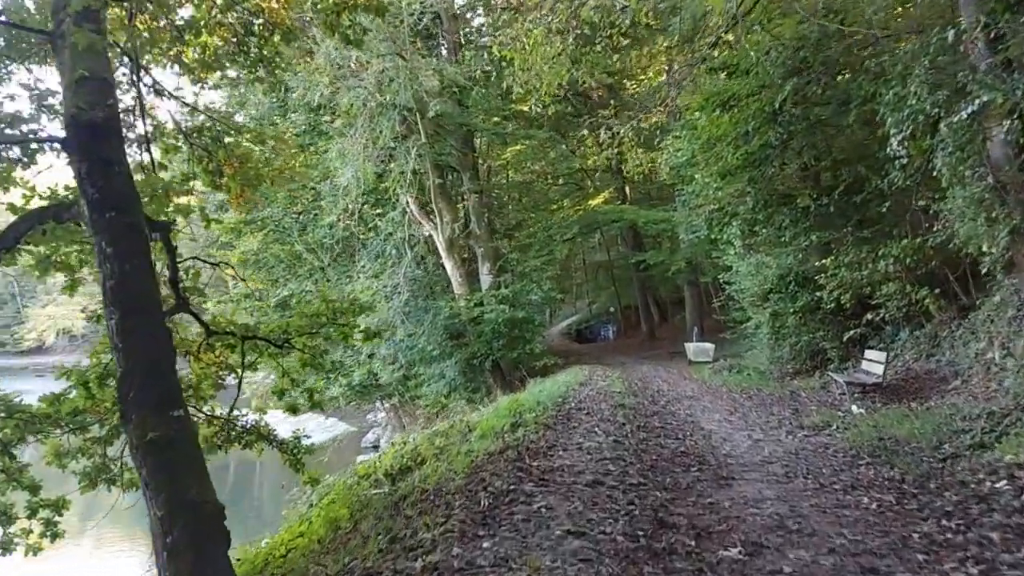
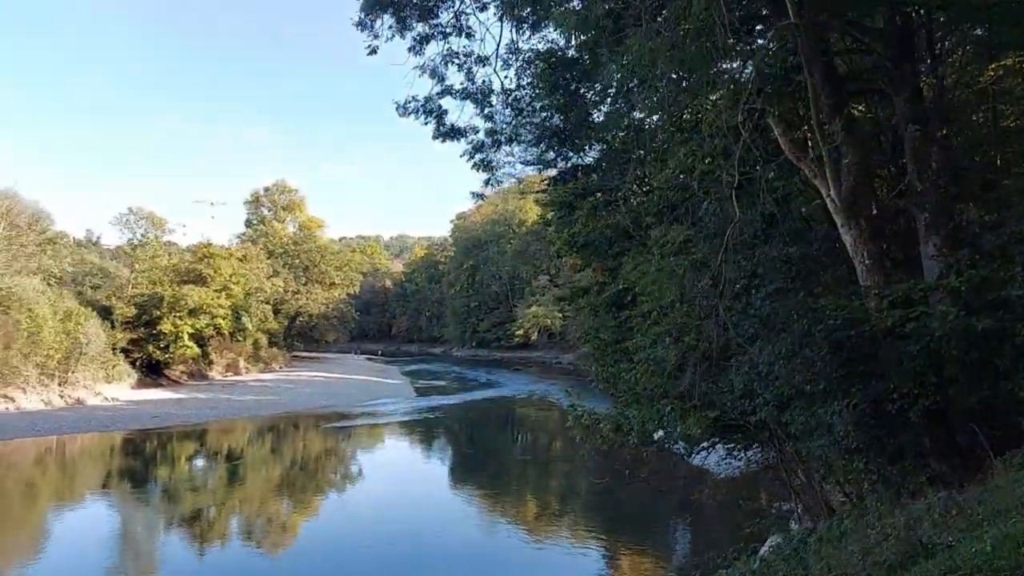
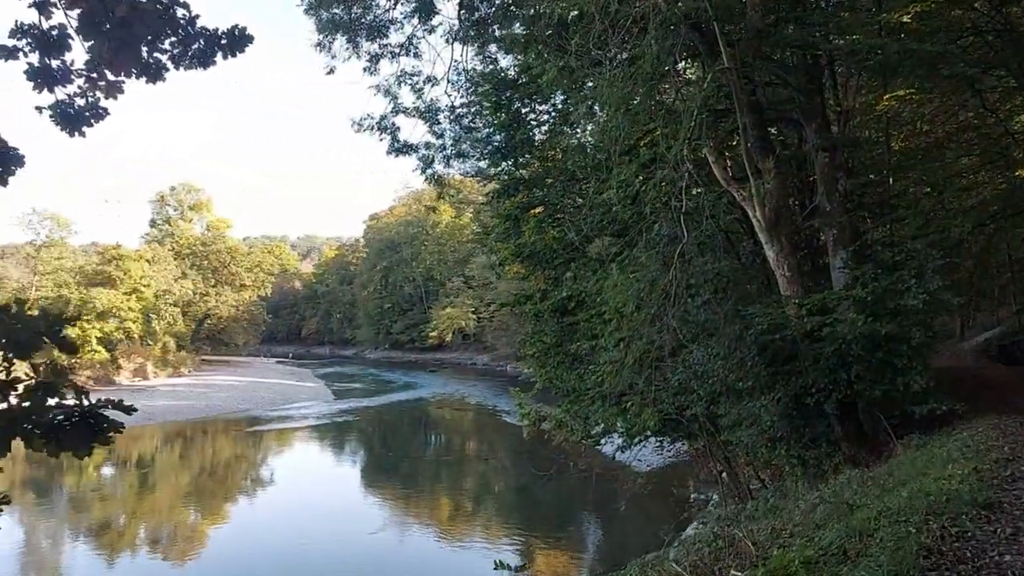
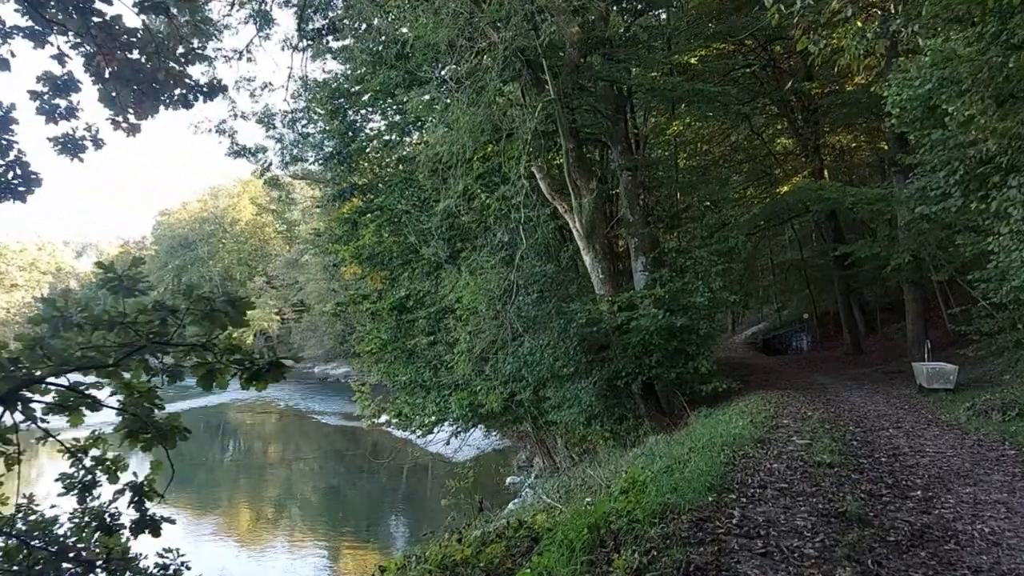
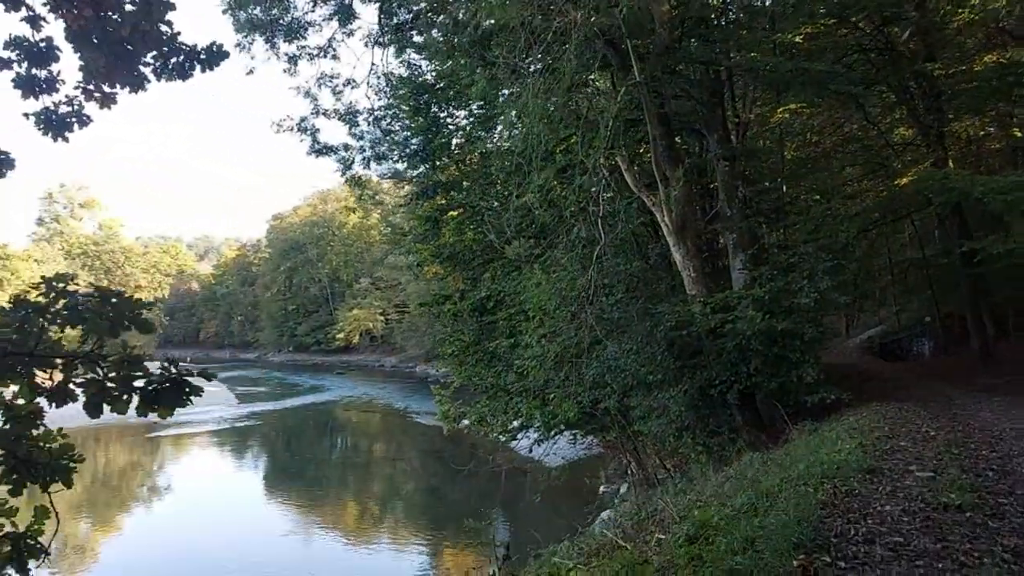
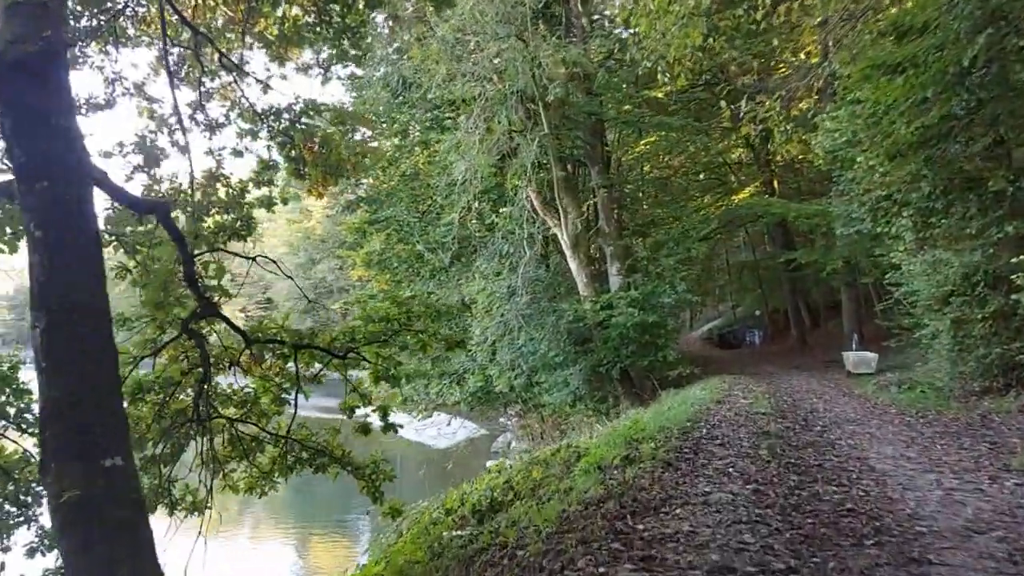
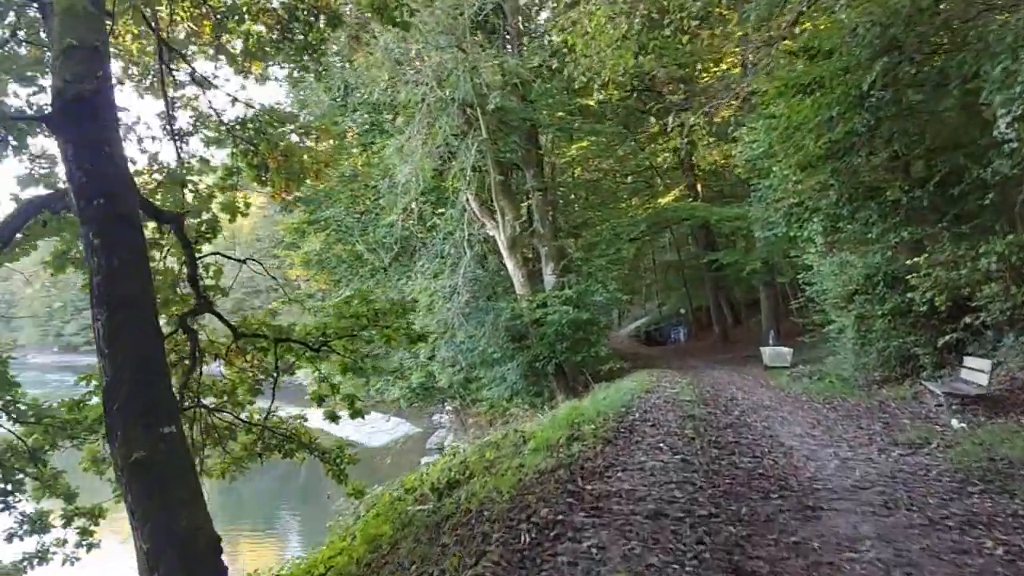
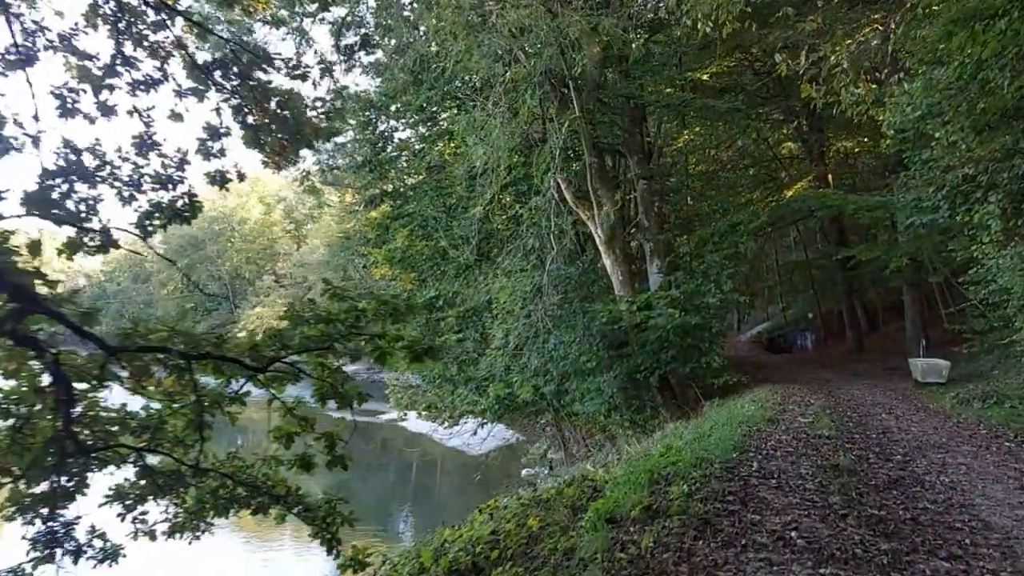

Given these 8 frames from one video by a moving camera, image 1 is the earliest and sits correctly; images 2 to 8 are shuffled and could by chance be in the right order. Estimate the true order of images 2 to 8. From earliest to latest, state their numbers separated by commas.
7, 6, 8, 4, 5, 3, 2
